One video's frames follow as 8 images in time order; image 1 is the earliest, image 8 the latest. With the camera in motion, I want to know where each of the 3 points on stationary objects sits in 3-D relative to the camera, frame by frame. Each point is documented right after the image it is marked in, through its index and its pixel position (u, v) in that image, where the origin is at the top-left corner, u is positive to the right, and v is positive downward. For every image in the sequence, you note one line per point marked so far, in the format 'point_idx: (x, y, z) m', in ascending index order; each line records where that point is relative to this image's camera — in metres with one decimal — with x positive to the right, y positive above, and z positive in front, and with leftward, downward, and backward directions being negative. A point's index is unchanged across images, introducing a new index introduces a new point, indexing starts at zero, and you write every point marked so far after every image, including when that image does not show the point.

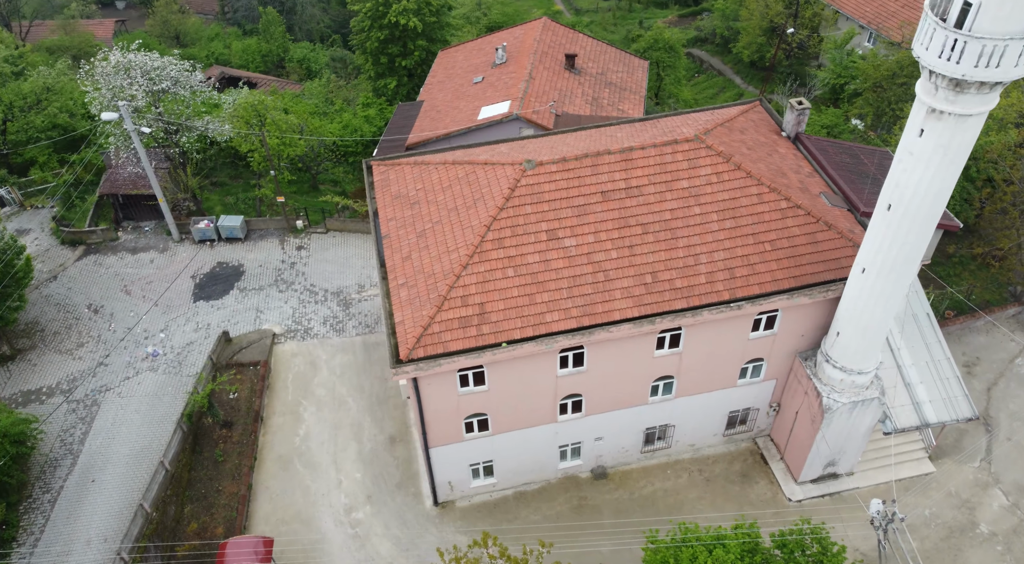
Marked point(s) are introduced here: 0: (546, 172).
0: (+1.0, +3.2, +19.9) m
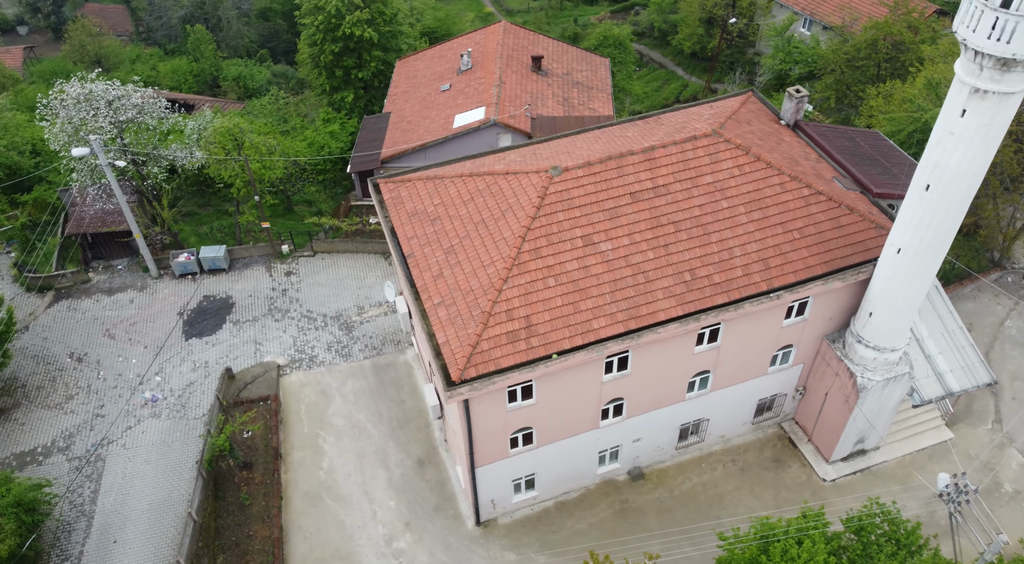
0: (+1.7, +3.0, +19.7) m
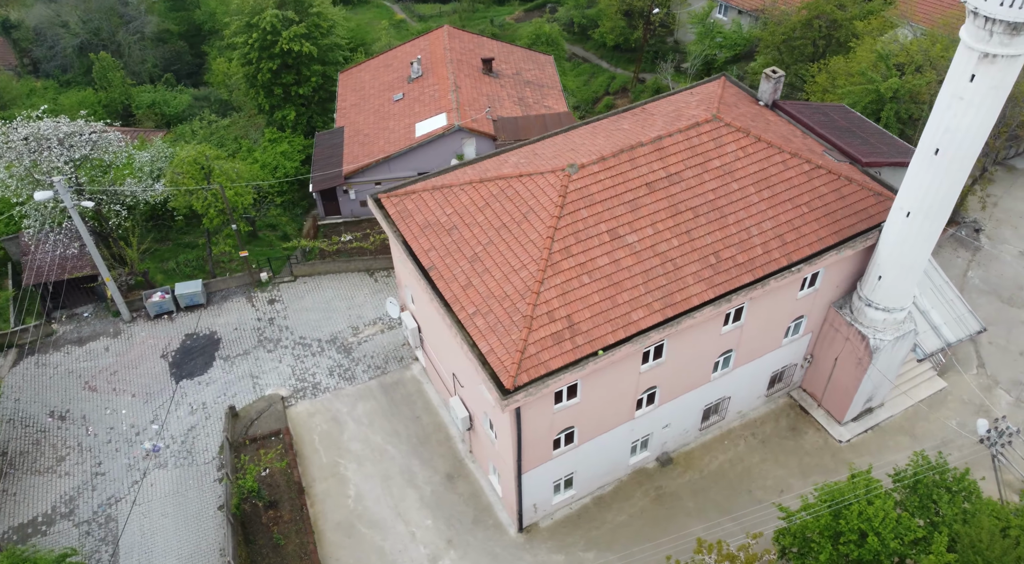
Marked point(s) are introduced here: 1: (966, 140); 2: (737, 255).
0: (+2.2, +3.1, +19.7) m
1: (+11.1, +3.6, +16.9) m
2: (+6.4, +0.8, +19.6) m
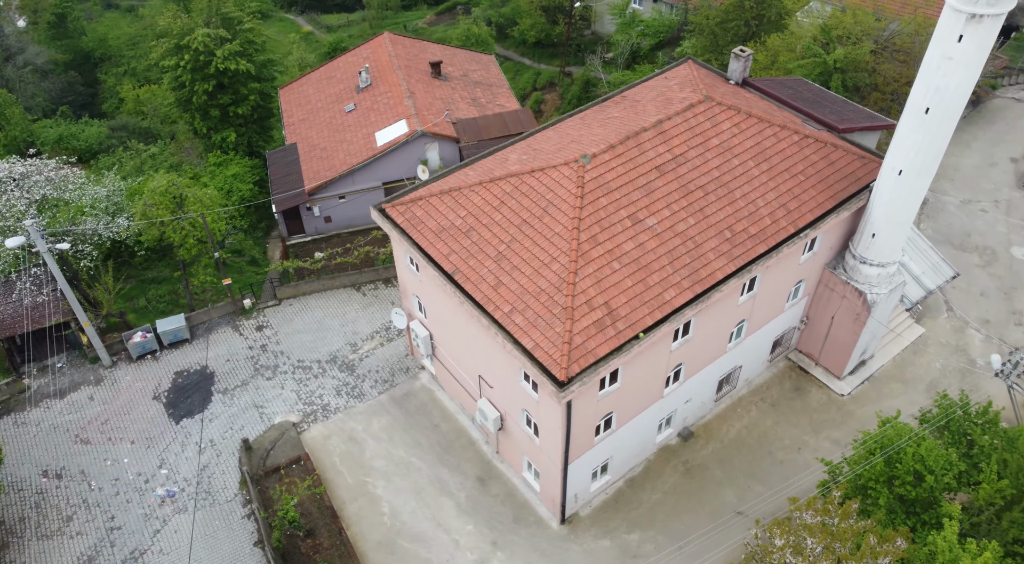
0: (+2.6, +3.5, +20.1) m
1: (+11.7, +4.9, +18.2) m
2: (+7.0, +1.6, +20.4) m
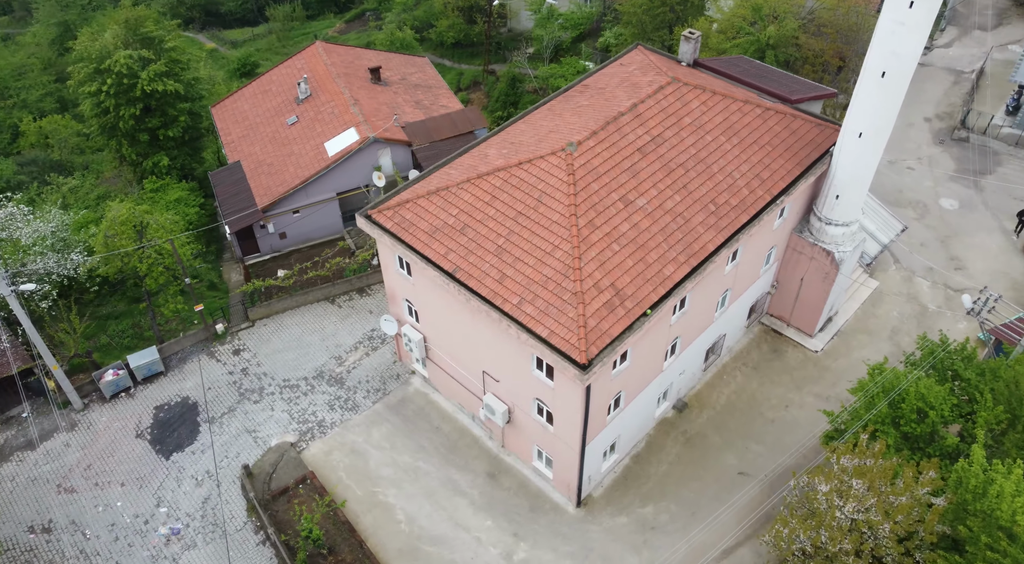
0: (+2.2, +3.9, +20.6) m
1: (+11.2, +6.3, +19.6) m
2: (+6.7, +2.6, +21.4) m
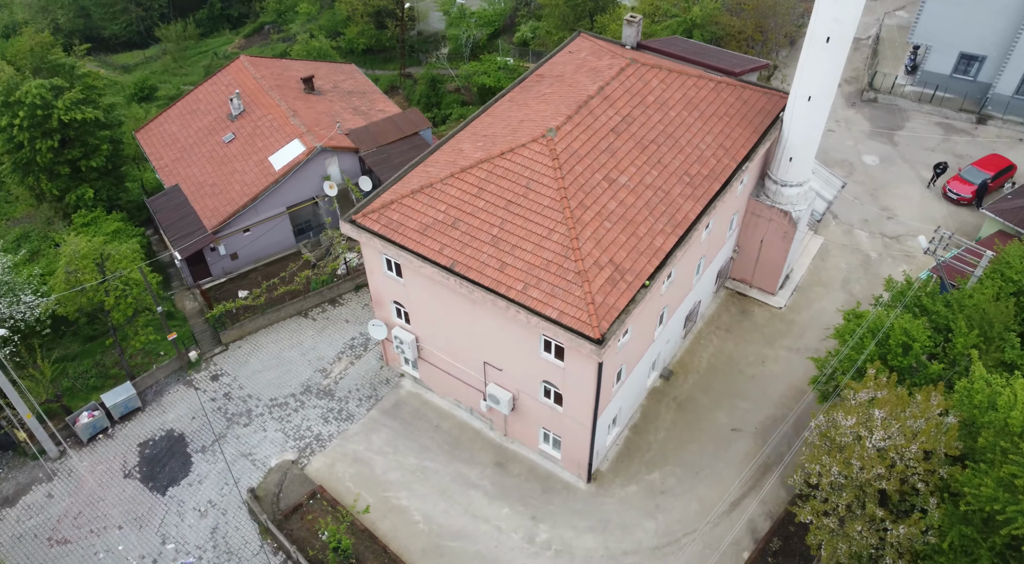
0: (+1.6, +4.5, +21.2) m
1: (+10.4, +7.9, +21.2) m
2: (+6.1, +3.7, +22.5) m
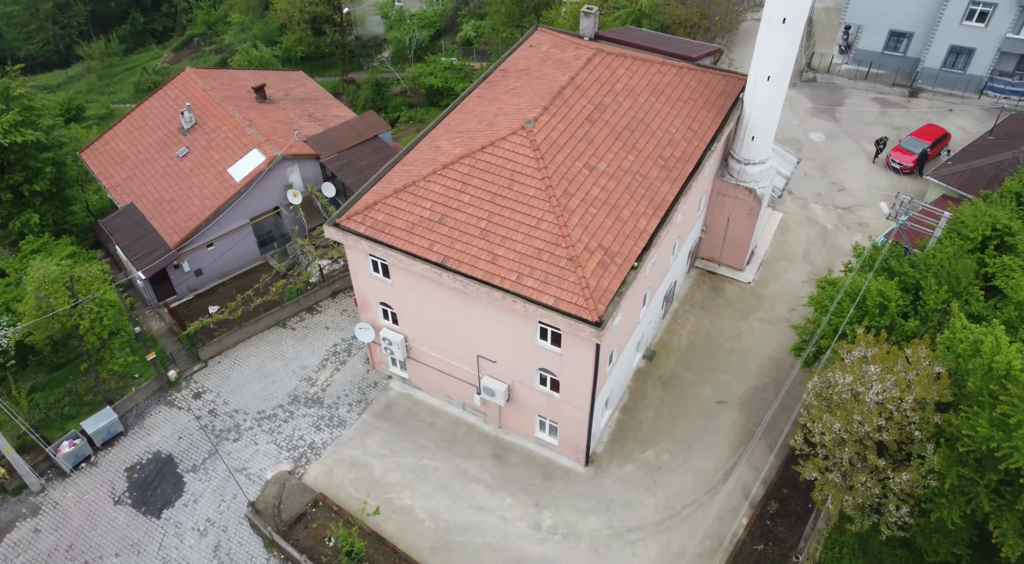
0: (+1.0, +4.9, +21.6) m
1: (+9.4, +8.9, +22.3) m
2: (+5.4, +4.4, +23.2) m
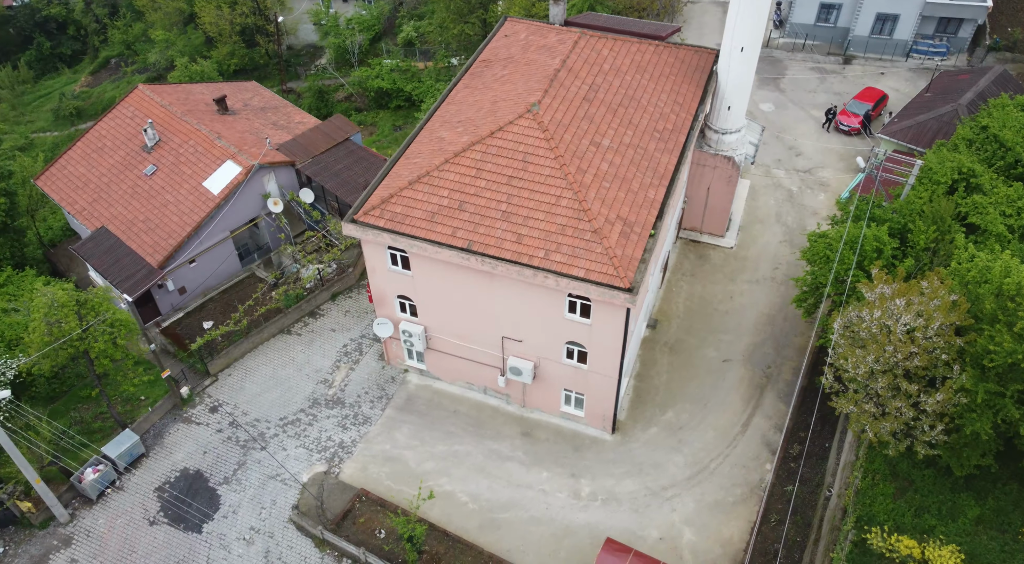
0: (+1.1, +5.6, +22.4) m
1: (+9.0, +10.5, +23.8) m
2: (+5.5, +5.5, +24.4) m
